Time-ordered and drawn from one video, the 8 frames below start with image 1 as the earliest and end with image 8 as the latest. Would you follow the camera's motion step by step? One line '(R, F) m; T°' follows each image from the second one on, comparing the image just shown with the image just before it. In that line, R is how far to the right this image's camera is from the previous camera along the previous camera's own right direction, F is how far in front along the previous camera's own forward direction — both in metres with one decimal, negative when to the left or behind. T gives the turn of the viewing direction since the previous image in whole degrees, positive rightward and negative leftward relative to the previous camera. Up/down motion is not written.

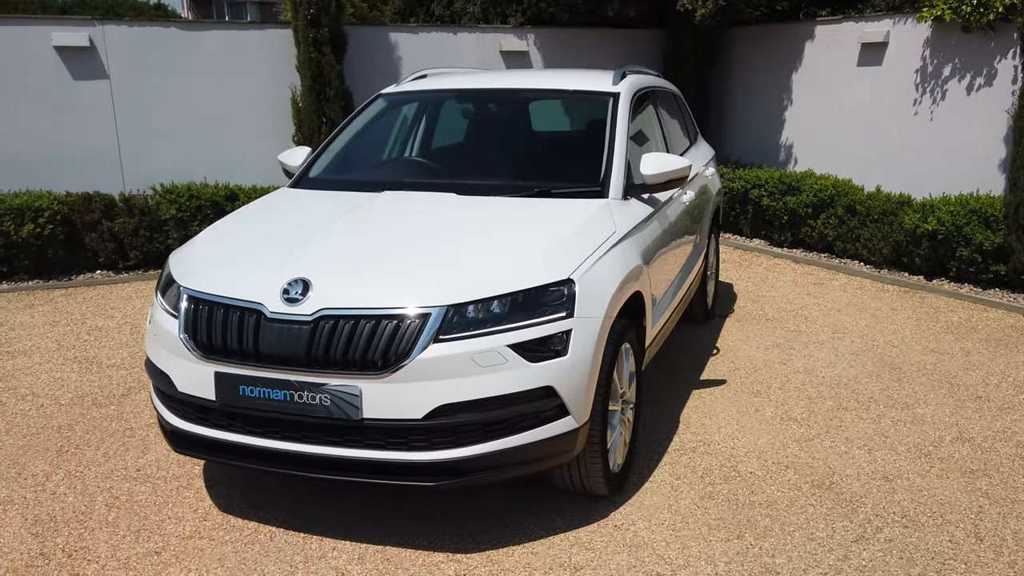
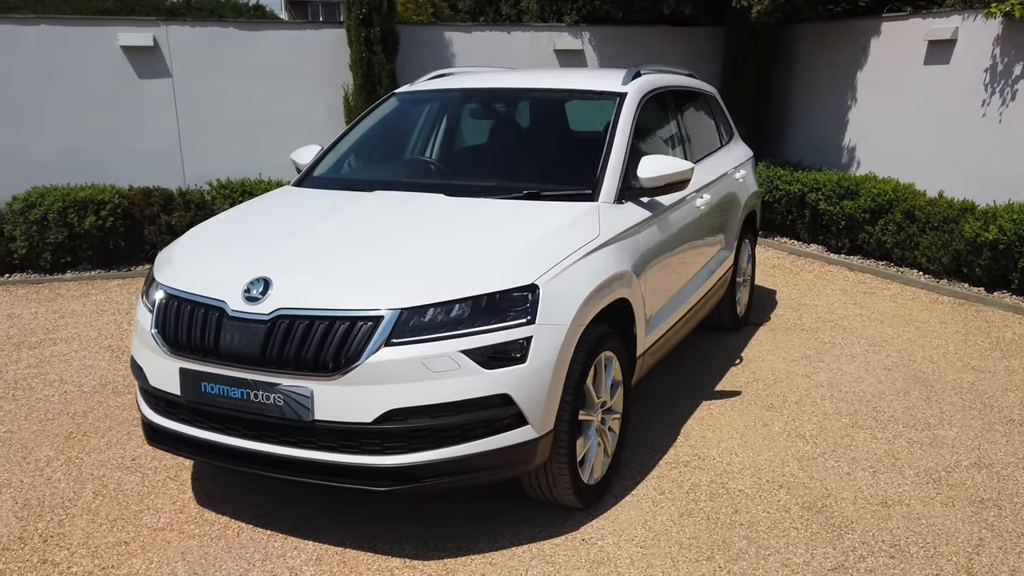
(+0.4, +0.1) m; -6°
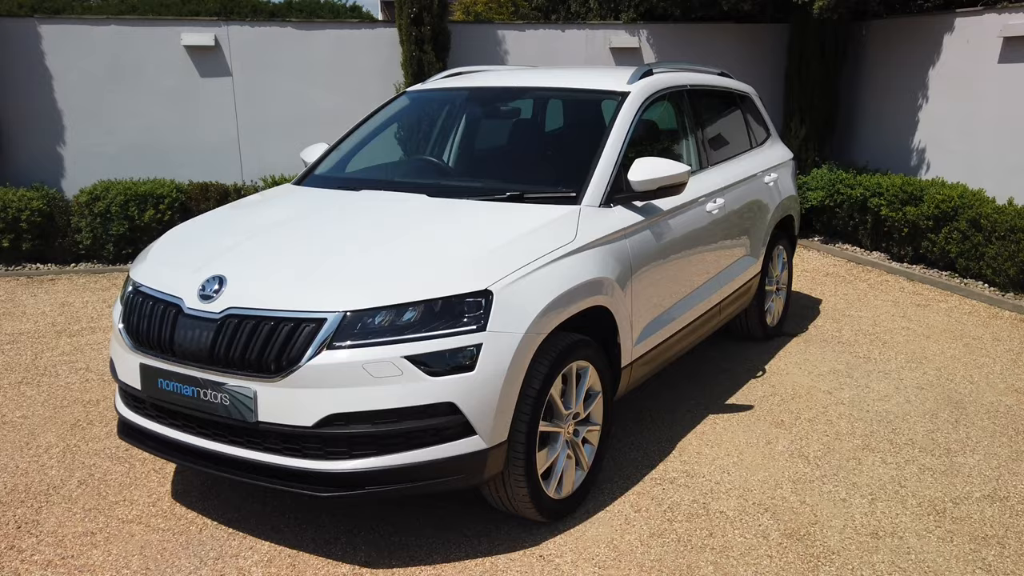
(+0.5, +0.1) m; -6°
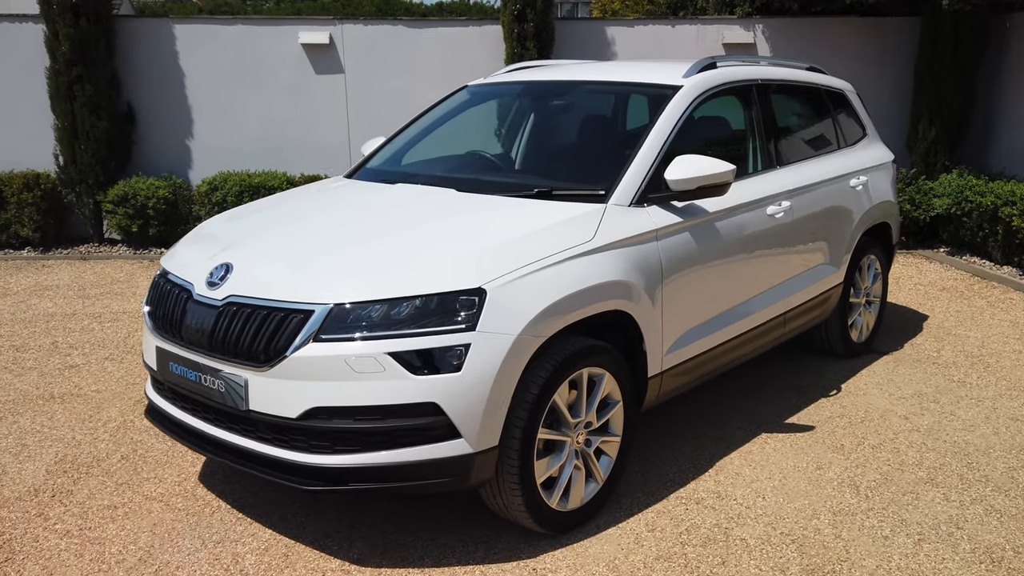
(+0.5, +0.2) m; -9°
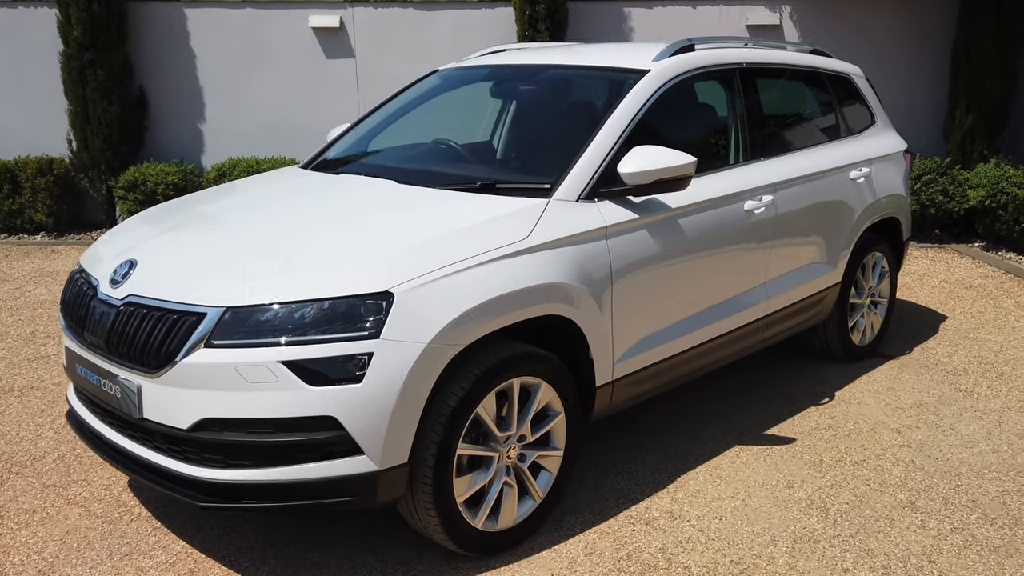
(+0.4, +0.3) m; -3°
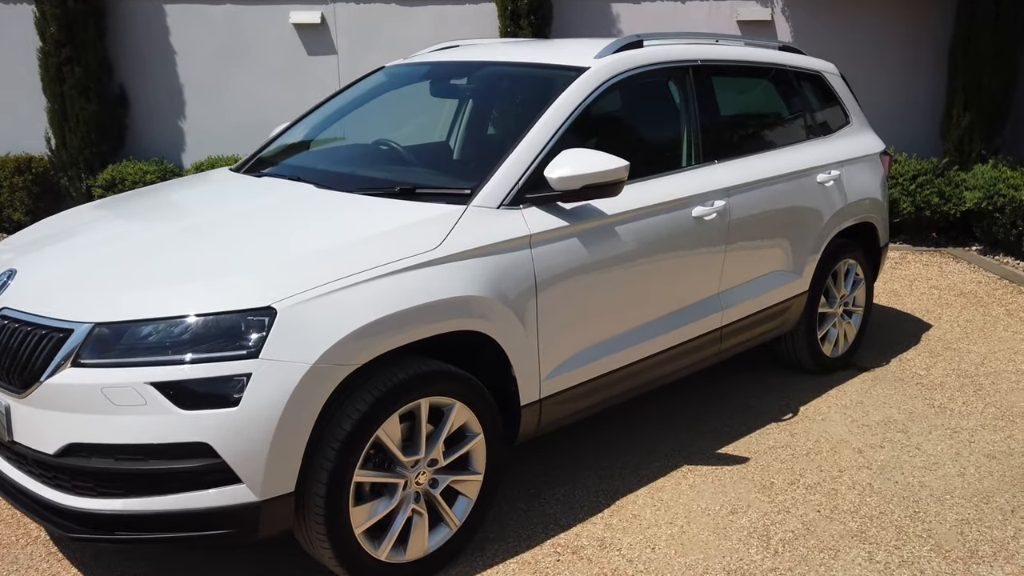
(+0.3, +0.2) m; -1°
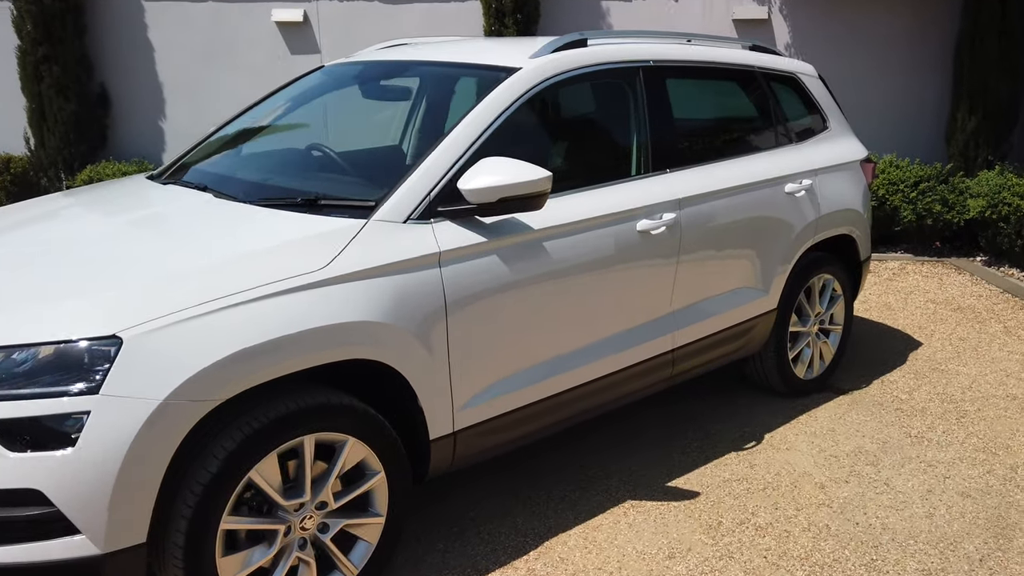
(+0.4, +0.3) m; -1°
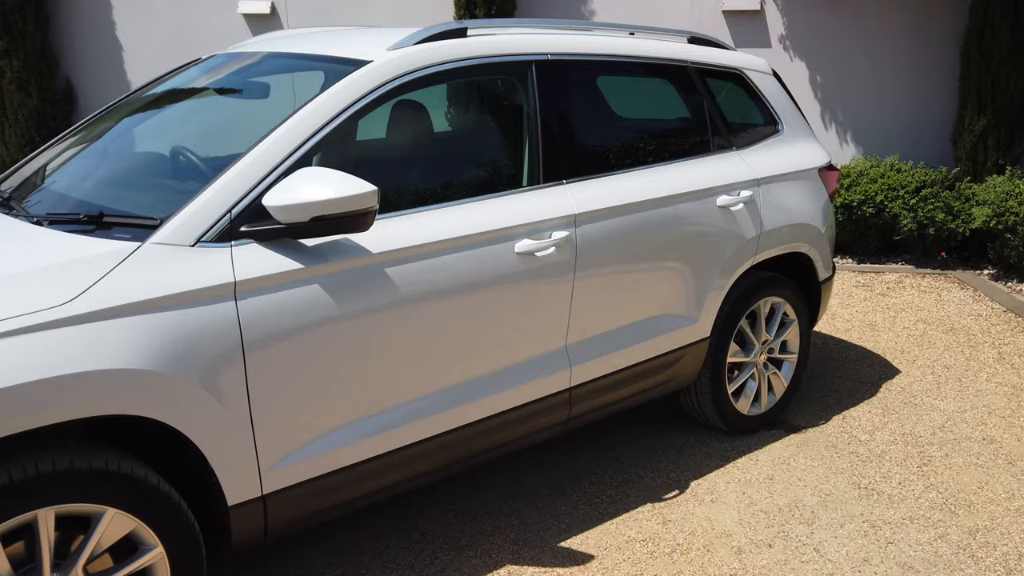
(+0.6, +0.5) m; -2°
